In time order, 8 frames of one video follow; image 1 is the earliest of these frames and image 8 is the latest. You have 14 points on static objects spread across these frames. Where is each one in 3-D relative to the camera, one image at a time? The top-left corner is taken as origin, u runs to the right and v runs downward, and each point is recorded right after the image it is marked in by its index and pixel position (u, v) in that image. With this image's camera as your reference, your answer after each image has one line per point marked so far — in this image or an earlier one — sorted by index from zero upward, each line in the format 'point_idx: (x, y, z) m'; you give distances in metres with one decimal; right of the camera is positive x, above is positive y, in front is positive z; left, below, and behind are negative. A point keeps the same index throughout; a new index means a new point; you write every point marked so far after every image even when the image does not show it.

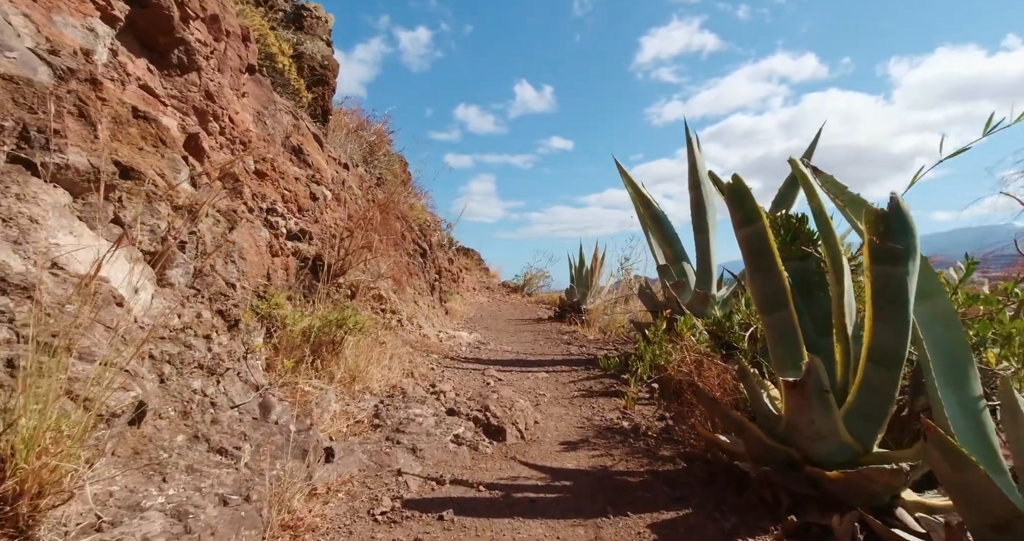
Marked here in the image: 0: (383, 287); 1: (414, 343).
0: (-1.3, -0.2, +4.8) m
1: (-1.0, -0.7, +4.6) m
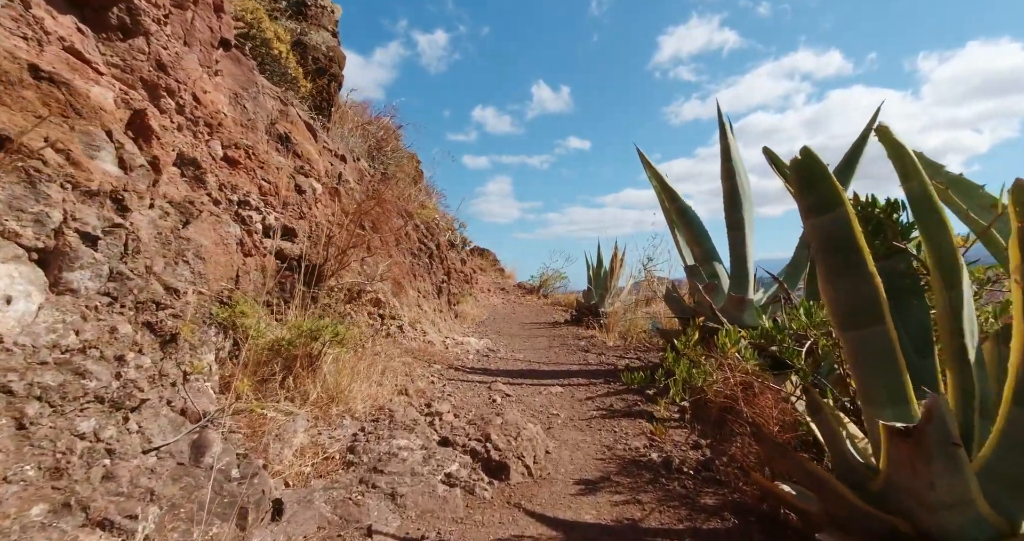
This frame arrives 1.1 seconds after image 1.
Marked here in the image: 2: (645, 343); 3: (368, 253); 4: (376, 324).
0: (-1.2, -0.2, +4.4) m
1: (-0.9, -0.7, +4.1) m
2: (+1.7, -1.0, +6.2) m
3: (-1.3, +0.1, +4.3) m
4: (-1.2, -0.5, +3.9) m
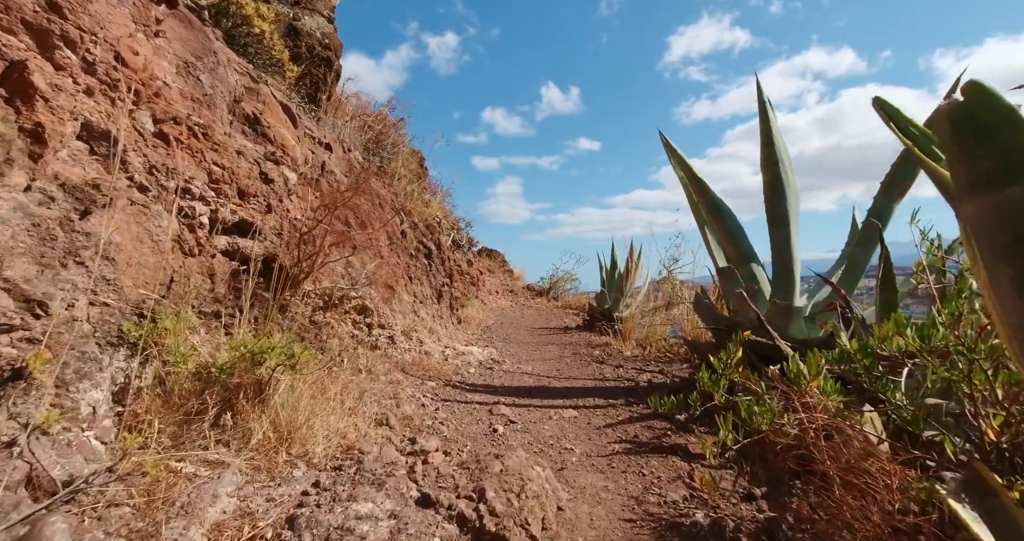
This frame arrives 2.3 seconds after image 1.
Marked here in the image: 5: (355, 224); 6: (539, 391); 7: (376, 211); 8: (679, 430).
0: (-1.1, -0.2, +3.8) m
1: (-0.8, -0.8, +3.6) m
2: (+1.7, -1.0, +5.6) m
3: (-1.3, +0.1, +3.8) m
4: (-1.1, -0.5, +3.4) m
5: (-1.3, +0.4, +4.0) m
6: (+0.2, -1.0, +3.9) m
7: (-1.3, +0.6, +4.5) m
8: (+1.0, -0.9, +2.8) m
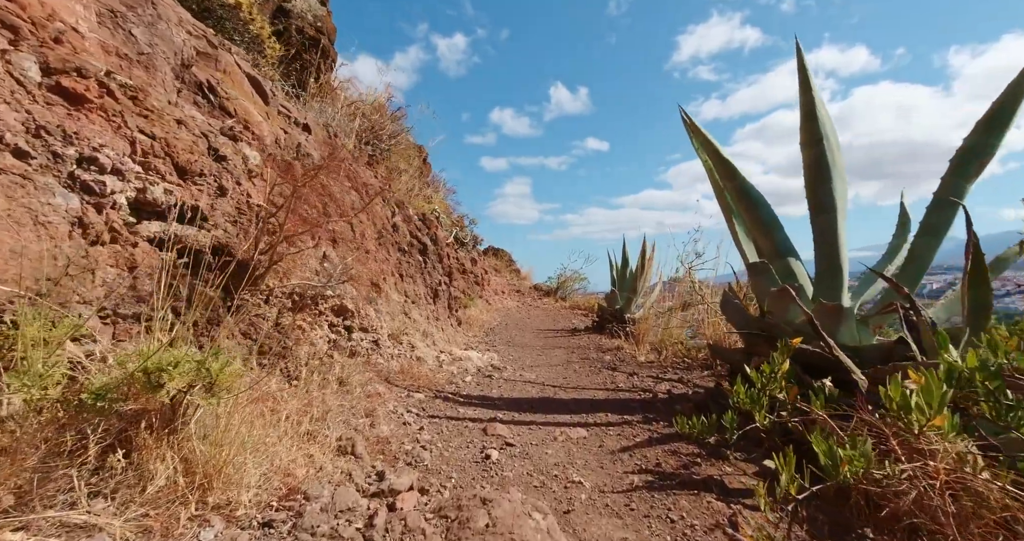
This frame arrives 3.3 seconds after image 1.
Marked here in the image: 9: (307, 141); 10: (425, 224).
0: (-1.1, -0.2, +3.4) m
1: (-0.8, -0.7, +3.1) m
2: (+1.8, -1.0, +5.1) m
3: (-1.3, +0.1, +3.4) m
4: (-1.2, -0.5, +2.9) m
5: (-1.3, +0.4, +3.6) m
6: (+0.2, -1.0, +3.4) m
7: (-1.3, +0.6, +4.1) m
8: (+1.0, -0.9, +2.3) m
9: (-1.5, +1.0, +3.6) m
10: (-1.1, +0.6, +5.9) m
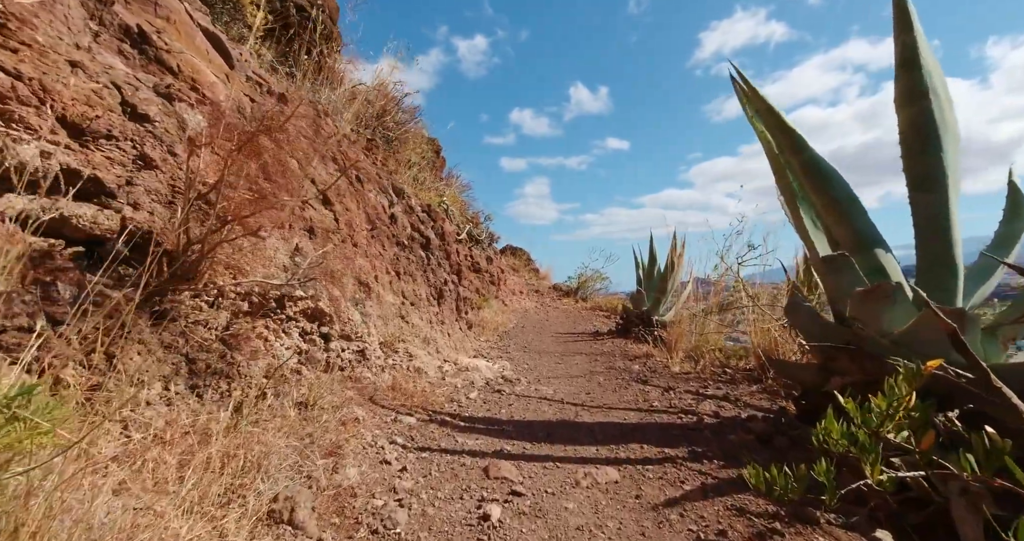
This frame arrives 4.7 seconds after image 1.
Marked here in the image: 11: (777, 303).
0: (-1.1, -0.2, +2.8) m
1: (-0.8, -0.7, +2.6) m
2: (+1.9, -1.0, +4.4) m
3: (-1.2, +0.2, +2.8) m
4: (-1.1, -0.4, +2.4) m
5: (-1.2, +0.4, +3.0) m
6: (+0.3, -0.9, +2.8) m
7: (-1.2, +0.6, +3.5) m
8: (+1.0, -0.9, +1.7) m
9: (-1.5, +1.0, +3.1) m
10: (-0.9, +0.6, +5.3) m
11: (+2.4, -0.3, +4.4) m
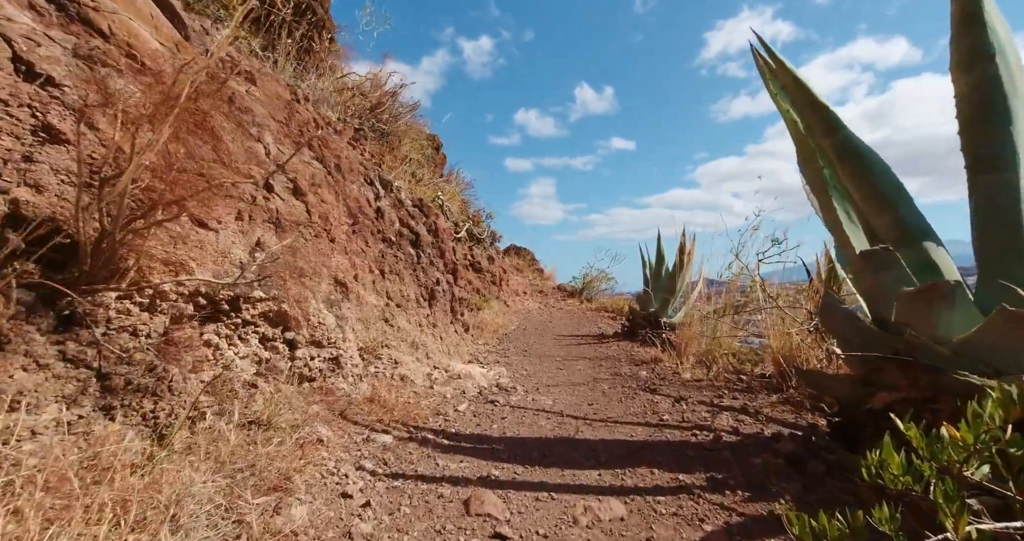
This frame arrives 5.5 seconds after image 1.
0: (-1.1, -0.2, +2.5) m
1: (-0.8, -0.7, +2.2) m
2: (+1.9, -0.9, +4.0) m
3: (-1.2, +0.2, +2.5) m
4: (-1.2, -0.4, +2.0) m
5: (-1.3, +0.5, +2.7) m
6: (+0.2, -0.9, +2.5) m
7: (-1.2, +0.6, +3.2) m
8: (+0.9, -0.9, +1.3) m
9: (-1.5, +1.0, +2.8) m
10: (-0.9, +0.6, +4.9) m
11: (+2.4, -0.3, +4.0) m
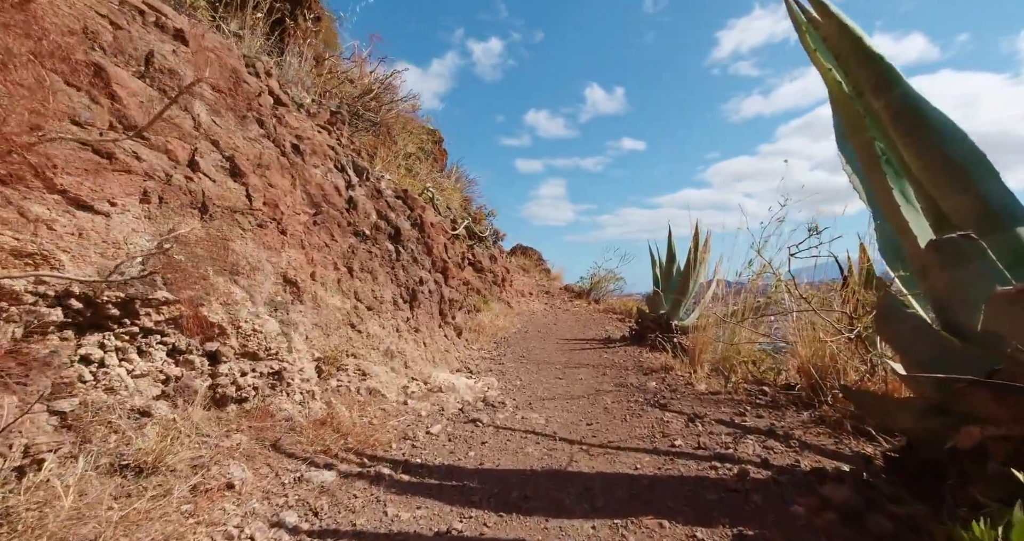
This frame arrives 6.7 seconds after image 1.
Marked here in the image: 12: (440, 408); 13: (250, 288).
0: (-1.2, -0.1, +2.0) m
1: (-0.9, -0.7, +1.8) m
2: (+1.8, -0.9, +3.5) m
3: (-1.3, +0.2, +2.0) m
4: (-1.3, -0.4, +1.6) m
5: (-1.4, +0.5, +2.2) m
6: (+0.1, -0.9, +2.0) m
7: (-1.3, +0.6, +2.7) m
8: (+0.8, -0.8, +0.8) m
9: (-1.6, +1.0, +2.3) m
10: (-1.0, +0.6, +4.5) m
11: (+2.3, -0.3, +3.5) m
12: (-0.4, -0.8, +3.0) m
13: (-1.2, -0.1, +2.2) m
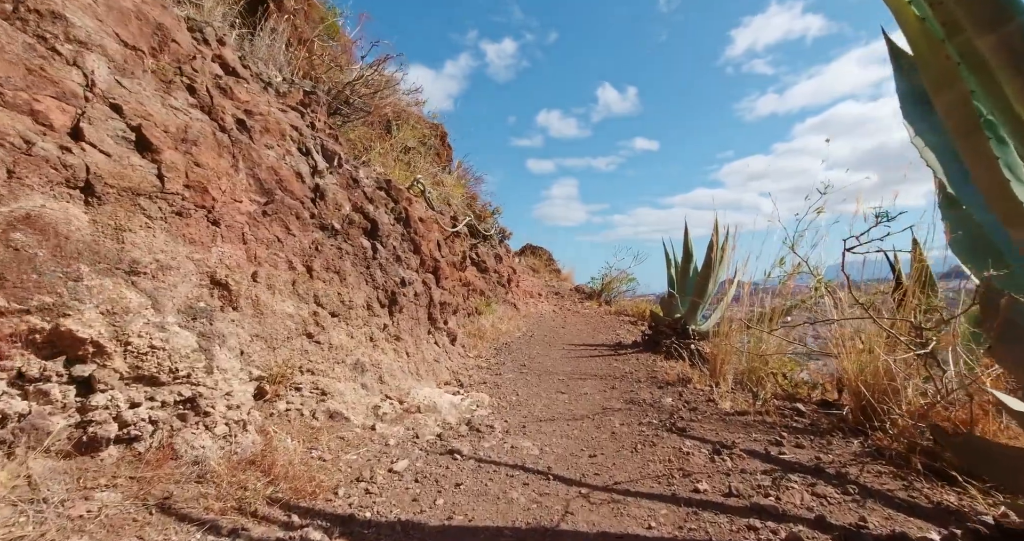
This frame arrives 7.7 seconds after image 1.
0: (-1.3, -0.1, +1.5) m
1: (-1.0, -0.7, +1.3) m
2: (+1.8, -0.9, +2.9) m
3: (-1.4, +0.2, +1.5) m
4: (-1.4, -0.4, +1.1) m
5: (-1.4, +0.5, +1.7) m
6: (0.0, -0.9, +1.5) m
7: (-1.4, +0.6, +2.2) m
8: (+0.7, -0.8, +0.3) m
9: (-1.7, +1.0, +1.8) m
10: (-1.0, +0.6, +4.0) m
11: (+2.3, -0.3, +2.9) m
12: (-0.5, -0.8, +2.5) m
13: (-1.3, -0.1, +1.7) m
